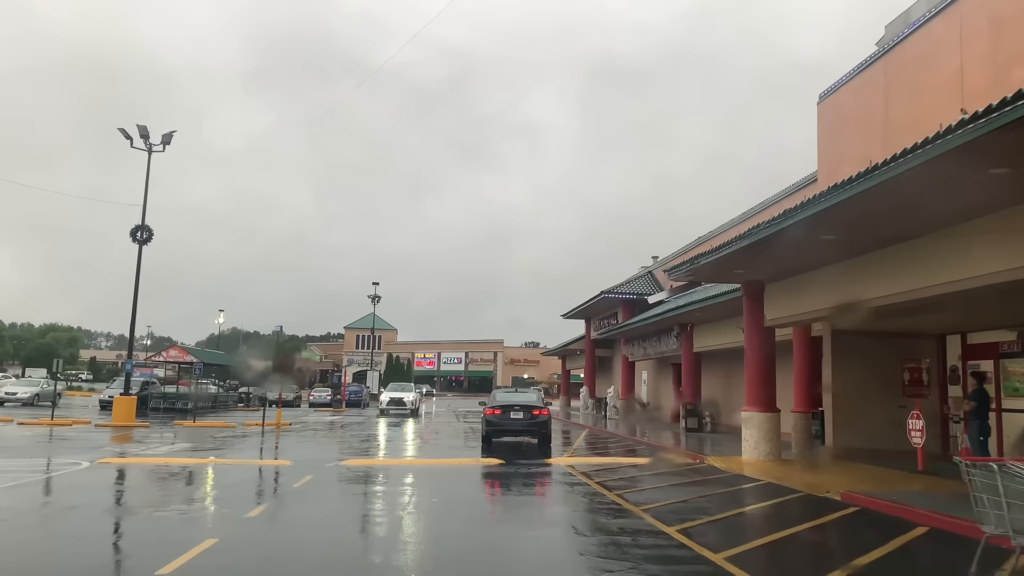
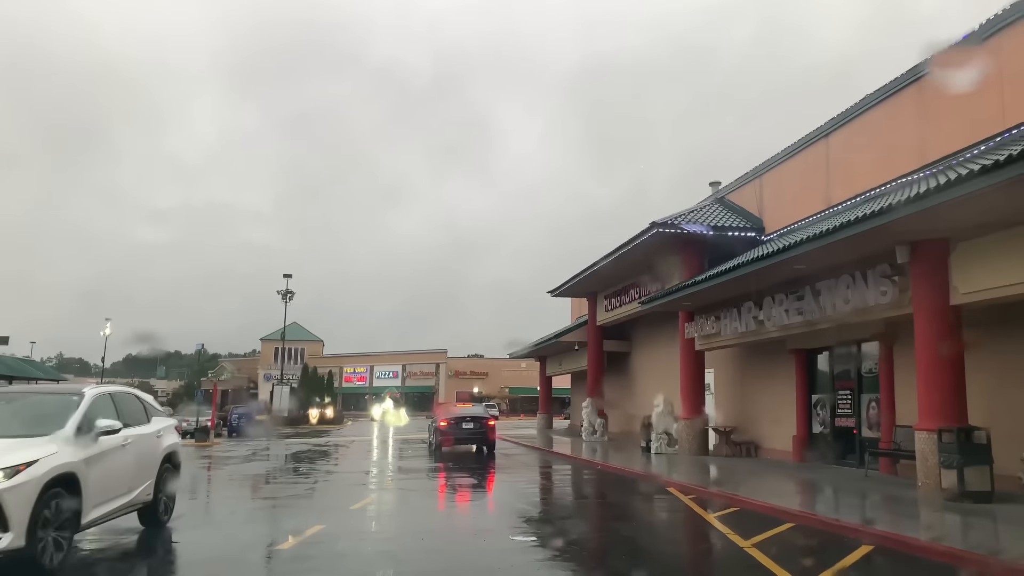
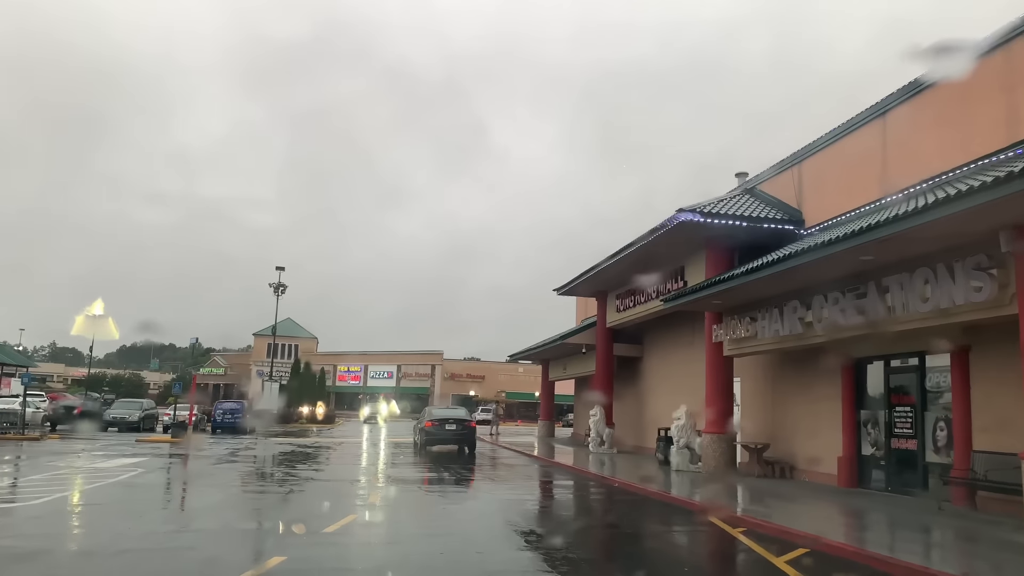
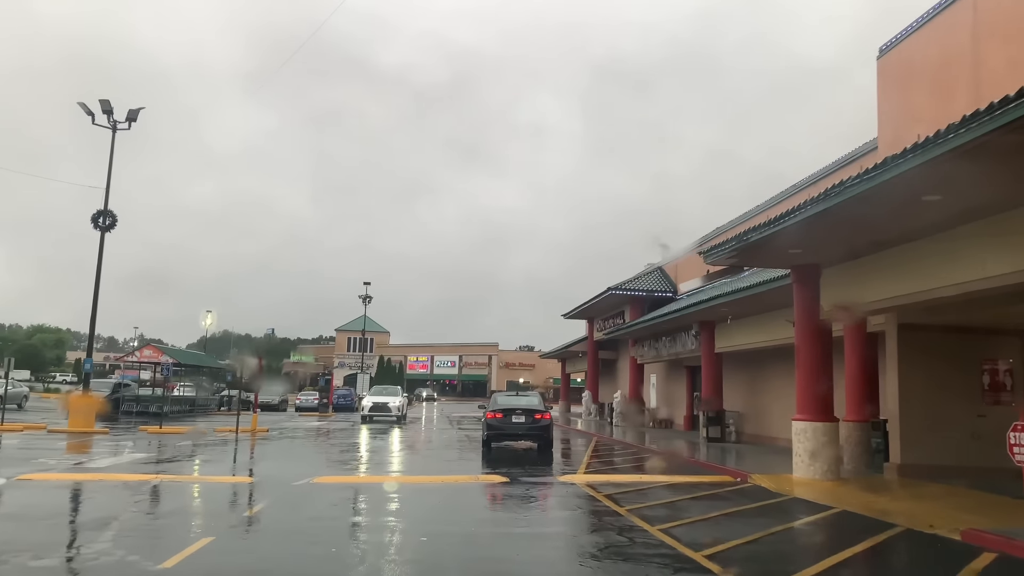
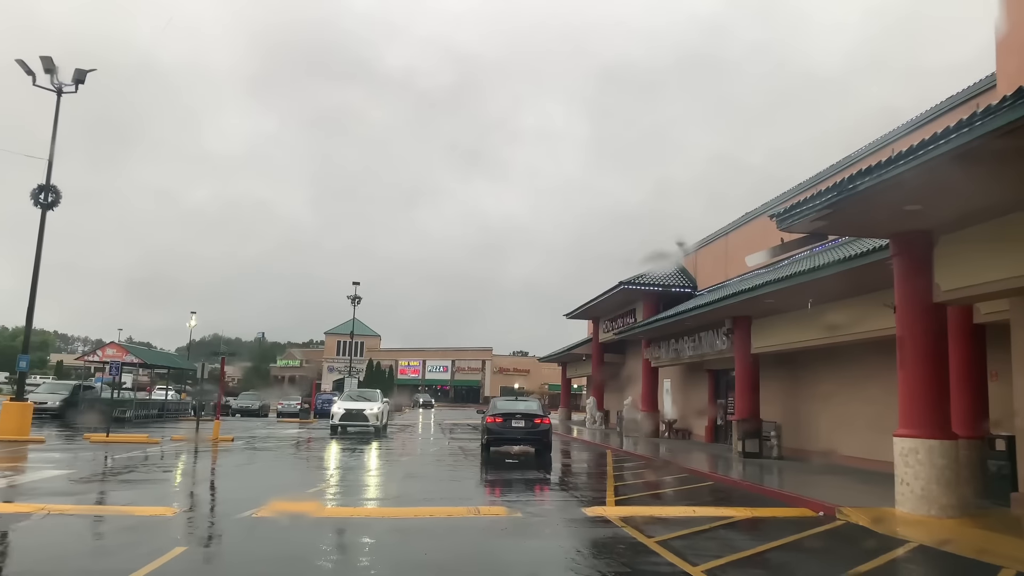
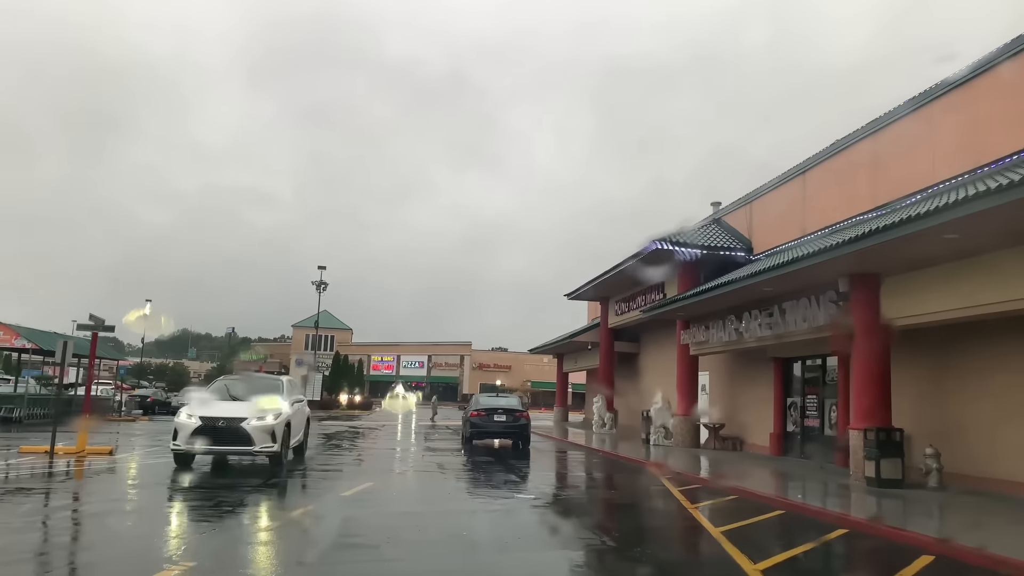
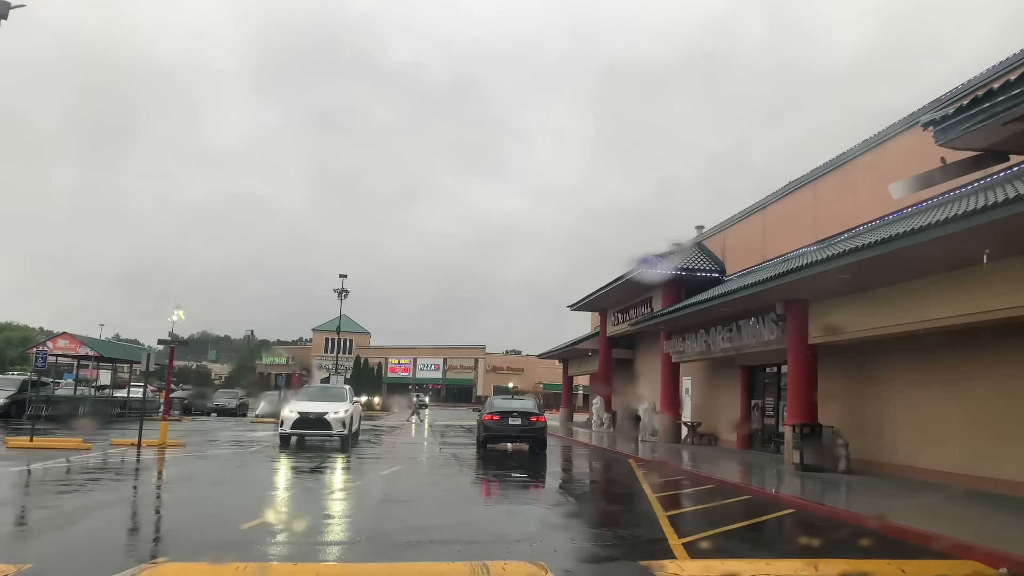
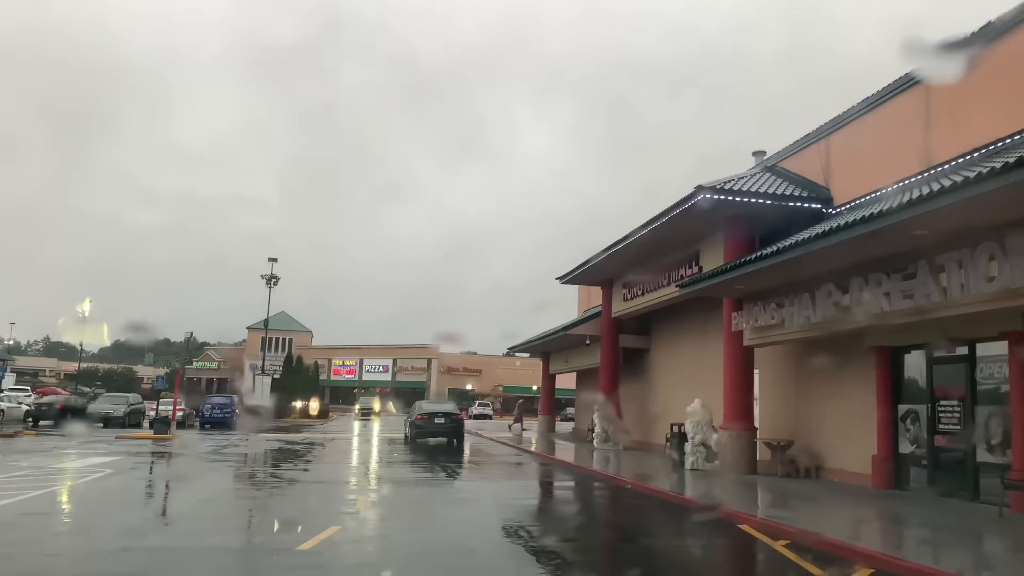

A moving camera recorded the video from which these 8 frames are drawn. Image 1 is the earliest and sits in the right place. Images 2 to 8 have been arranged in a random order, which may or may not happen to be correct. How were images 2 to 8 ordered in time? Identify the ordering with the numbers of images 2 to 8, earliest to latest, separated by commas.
4, 5, 7, 6, 2, 3, 8
